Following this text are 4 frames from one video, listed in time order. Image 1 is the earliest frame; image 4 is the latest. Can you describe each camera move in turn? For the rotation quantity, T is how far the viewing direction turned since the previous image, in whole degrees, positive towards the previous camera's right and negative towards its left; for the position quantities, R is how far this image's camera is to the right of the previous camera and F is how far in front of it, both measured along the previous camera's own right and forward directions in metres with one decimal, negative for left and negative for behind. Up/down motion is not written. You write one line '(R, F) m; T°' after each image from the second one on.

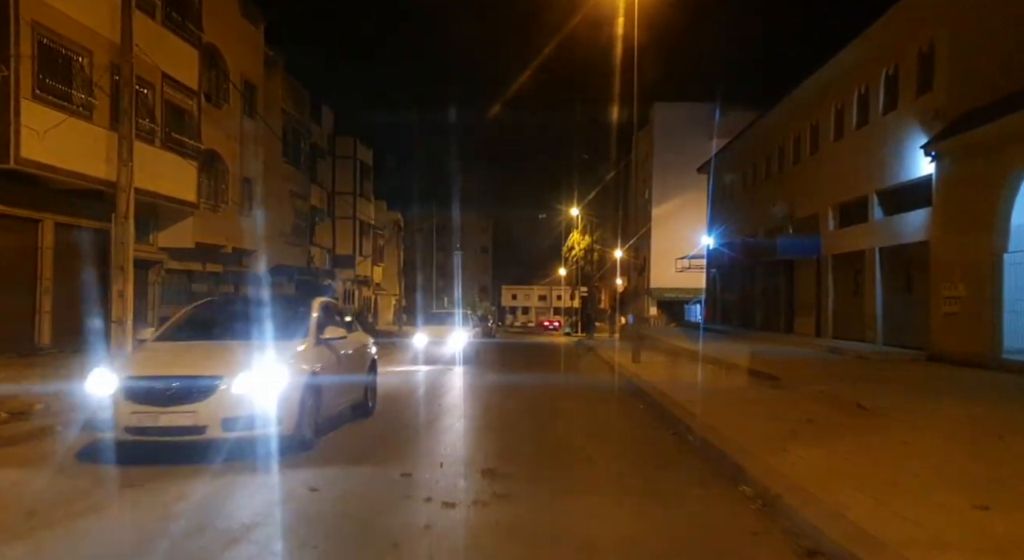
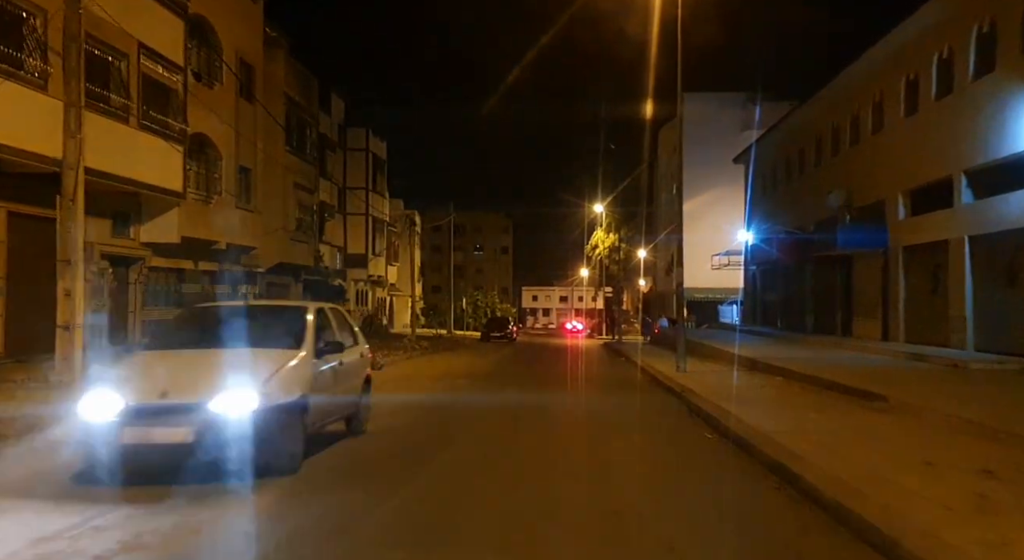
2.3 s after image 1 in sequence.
(-0.1, +3.1) m; -2°
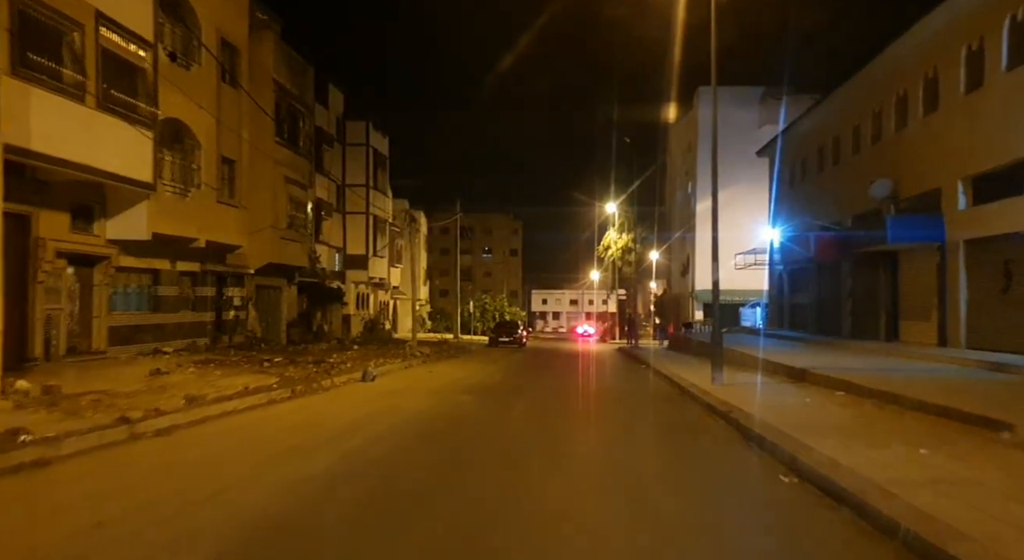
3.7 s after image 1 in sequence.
(0.0, +2.6) m; -1°
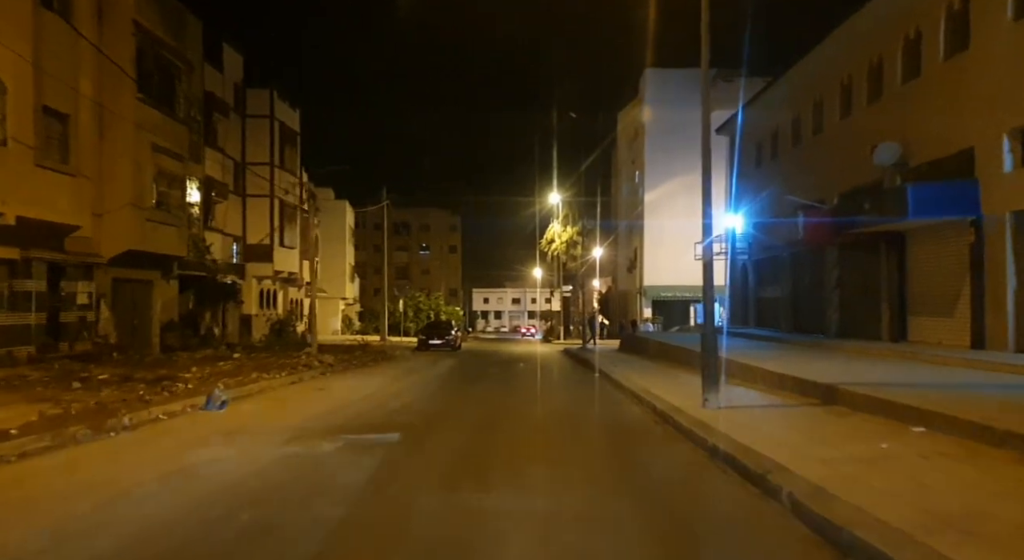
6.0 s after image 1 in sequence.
(+0.6, +5.6) m; +5°
